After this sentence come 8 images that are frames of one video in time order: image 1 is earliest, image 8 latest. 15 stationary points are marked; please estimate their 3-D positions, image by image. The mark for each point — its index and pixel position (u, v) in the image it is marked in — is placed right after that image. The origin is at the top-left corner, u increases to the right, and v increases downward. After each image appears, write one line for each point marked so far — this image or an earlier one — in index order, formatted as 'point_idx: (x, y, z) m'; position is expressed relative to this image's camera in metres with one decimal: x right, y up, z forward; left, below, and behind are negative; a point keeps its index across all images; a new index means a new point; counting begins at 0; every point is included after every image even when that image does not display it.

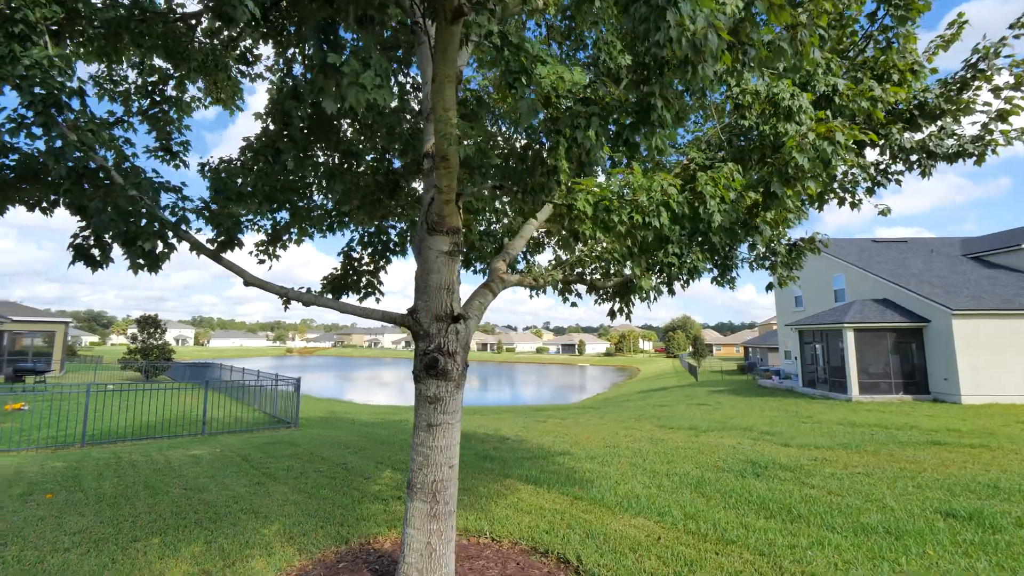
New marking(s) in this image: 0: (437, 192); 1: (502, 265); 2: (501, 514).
0: (-0.5, +0.6, +3.0) m
1: (-0.1, +0.2, +4.0) m
2: (-0.2, -2.6, +5.4) m
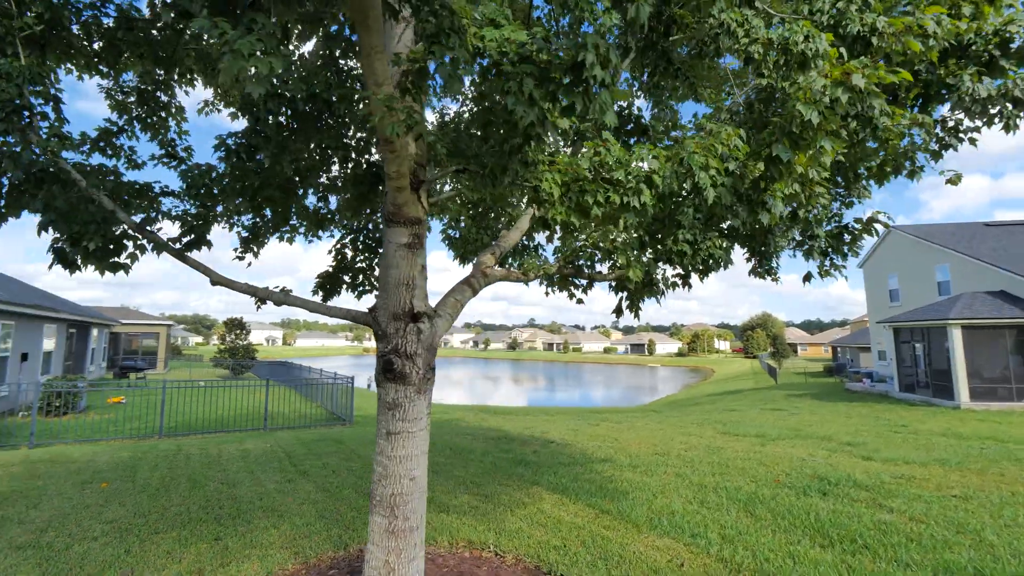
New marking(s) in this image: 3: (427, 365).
0: (-0.7, +0.6, +2.8) m
1: (-0.2, +0.2, +3.6) m
2: (0.0, -2.6, +5.1) m
3: (-0.5, -0.5, +2.9) m
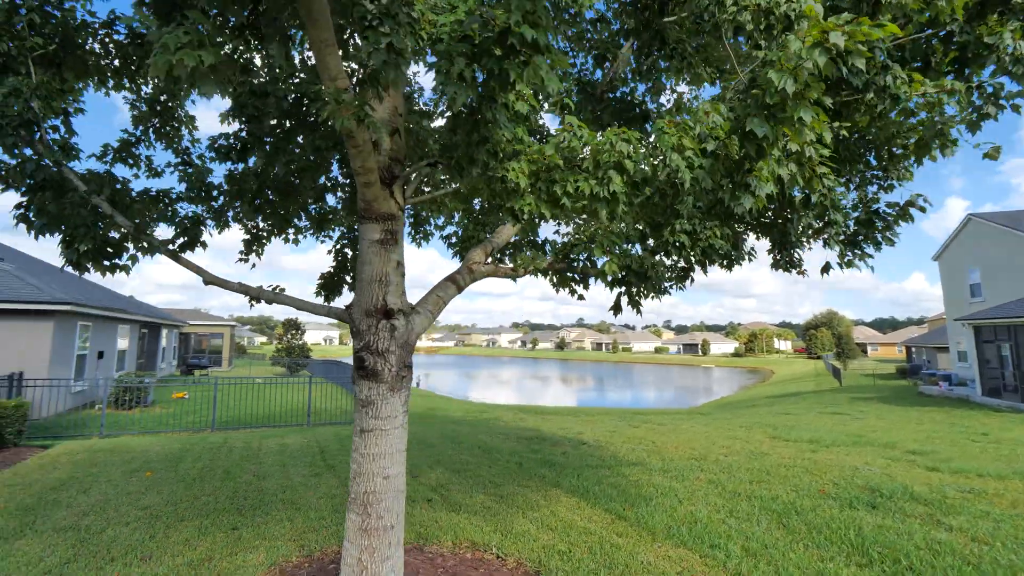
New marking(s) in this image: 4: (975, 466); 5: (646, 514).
0: (-0.9, +0.7, +2.8) m
1: (-0.3, +0.3, +3.6) m
2: (+0.1, -2.5, +5.0) m
3: (-0.7, -0.5, +2.9) m
4: (+8.9, -3.4, +9.0) m
5: (+1.6, -2.7, +5.6) m
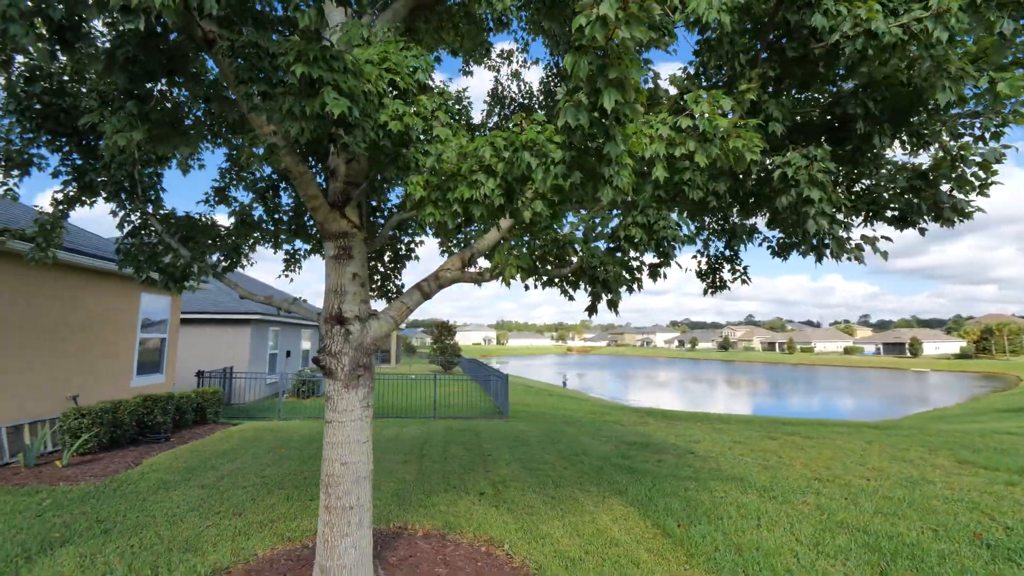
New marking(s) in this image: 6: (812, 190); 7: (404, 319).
0: (-1.4, +0.6, +3.2) m
1: (-0.5, +0.2, +3.7) m
2: (+0.4, -2.6, +5.0) m
3: (-1.1, -0.5, +3.3) m
4: (+10.1, -3.1, +6.0) m
5: (+2.0, -2.7, +5.1) m
6: (+1.7, +0.5, +2.6) m
7: (-0.8, -0.2, +3.5) m
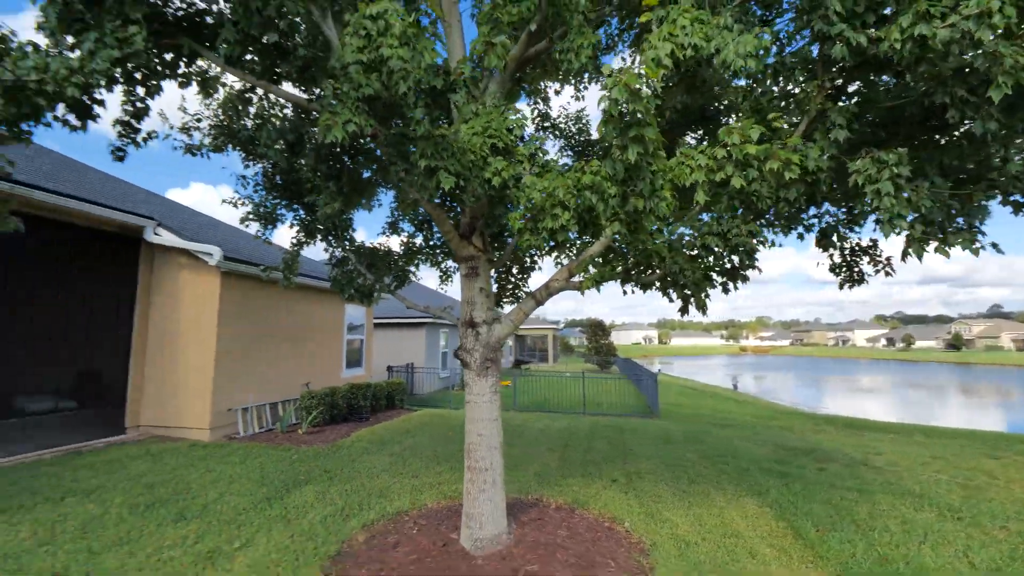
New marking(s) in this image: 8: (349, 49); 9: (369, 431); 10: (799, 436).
0: (-0.6, +0.5, +4.2) m
1: (+0.4, +0.1, +4.4) m
2: (+1.8, -2.6, +5.3) m
3: (-0.3, -0.6, +4.2) m
4: (+11.3, -2.7, +3.0) m
5: (+3.4, -2.6, +4.9) m
6: (+2.1, +0.5, +2.6) m
7: (+0.1, -0.3, +4.3) m
8: (-1.1, +1.6, +3.1) m
9: (-2.9, -3.0, +9.7) m
10: (+7.7, -4.0, +12.7) m
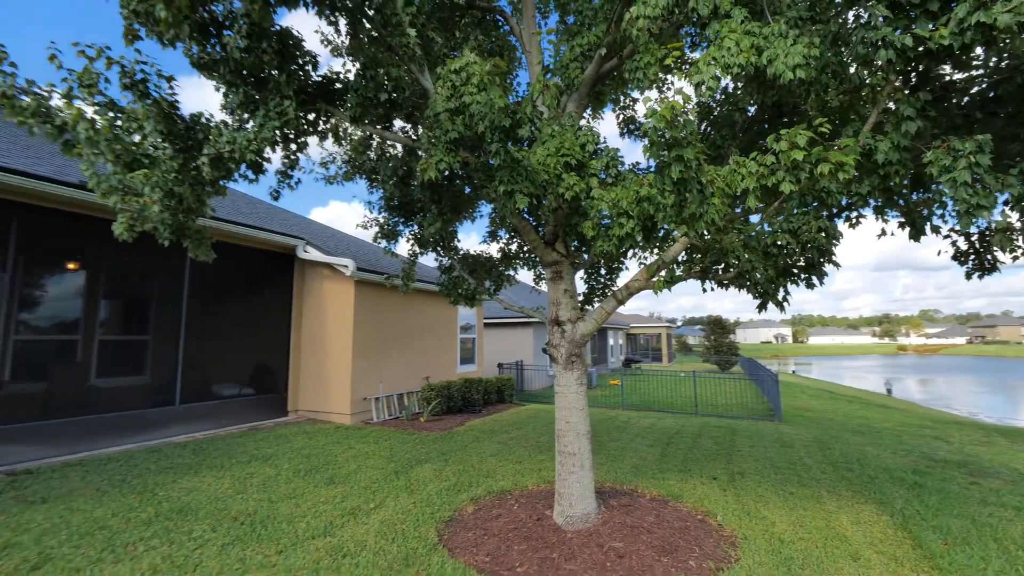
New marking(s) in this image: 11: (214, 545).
0: (+0.2, +0.4, +4.7) m
1: (+1.3, +0.2, +4.7) m
2: (+2.8, -2.5, +5.2) m
3: (+0.6, -0.6, +4.6) m
4: (+11.6, -2.3, +0.8) m
5: (+4.3, -2.5, +4.4) m
6: (+2.4, +0.6, +2.6) m
7: (+0.9, -0.3, +4.6) m
8: (-0.6, +1.5, +3.8) m
9: (-0.7, -3.0, +10.6) m
10: (+10.4, -3.7, +11.0) m
11: (-2.7, -2.3, +4.2) m
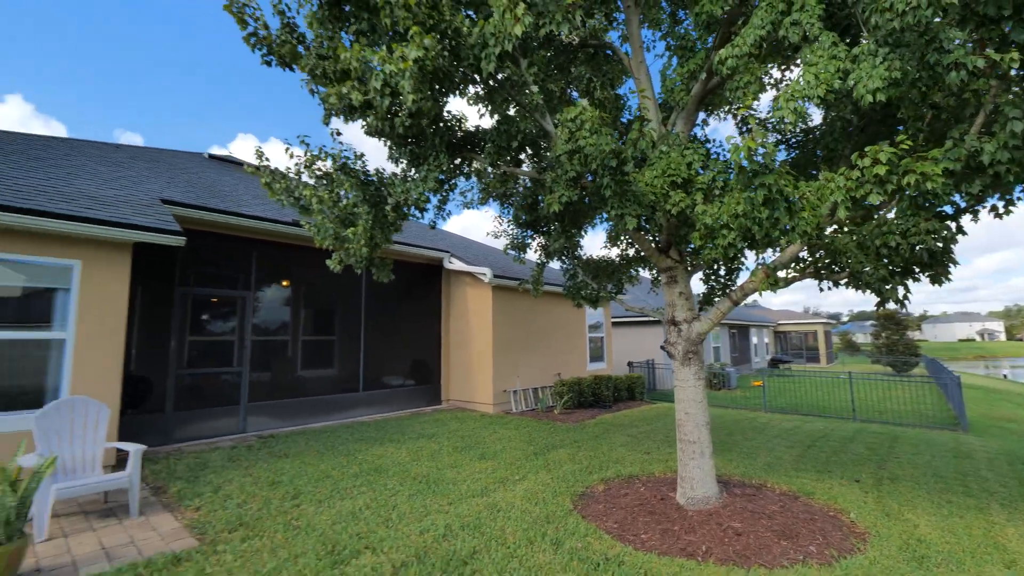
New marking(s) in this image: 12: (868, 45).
0: (+1.5, +0.4, +5.3) m
1: (+2.6, +0.2, +4.9) m
2: (+4.3, -2.5, +5.0) m
3: (+1.9, -0.7, +5.0) m
4: (+11.6, -2.0, -1.6) m
5: (+5.5, -2.4, +3.9) m
6: (+3.1, +0.6, +2.6) m
7: (+2.2, -0.3, +5.0) m
8: (+0.5, +1.4, +4.6) m
9: (+2.4, -3.0, +11.2) m
10: (+13.2, -3.4, +8.6) m
11: (-1.3, -2.4, +5.6) m
12: (+2.4, +1.7, +3.2) m
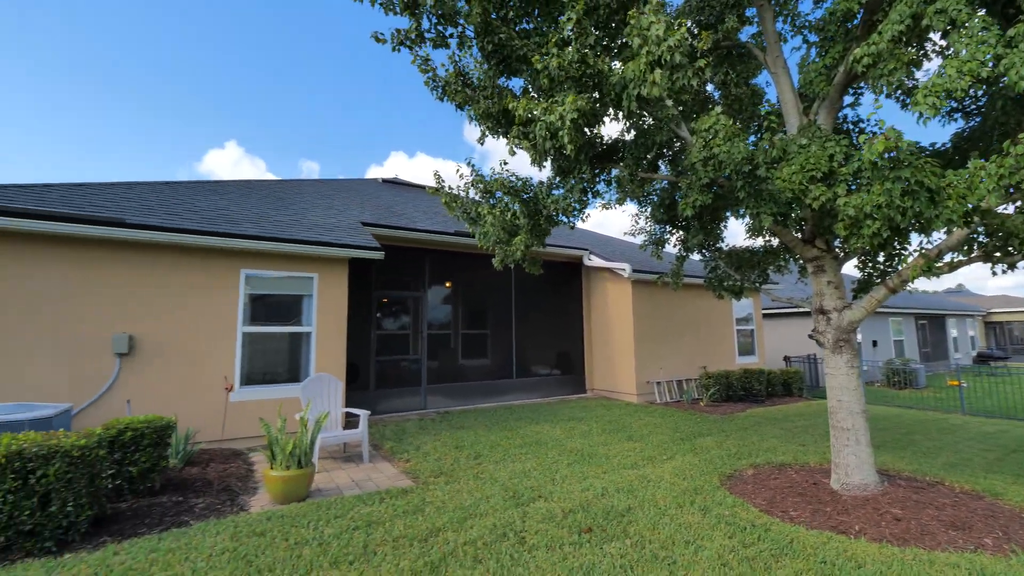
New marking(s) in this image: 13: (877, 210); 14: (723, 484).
0: (+3.2, +0.5, +5.4) m
1: (+4.1, +0.3, +4.8) m
2: (+5.9, -2.3, +4.4) m
3: (+3.5, -0.5, +5.1) m
4: (+11.0, -1.7, -4.0) m
5: (+6.7, -2.2, +3.0) m
6: (+4.0, +0.7, +2.4) m
7: (+3.8, -0.2, +5.0) m
8: (+2.0, +1.5, +5.0) m
9: (+5.8, -2.8, +10.8) m
10: (+15.5, -2.8, +5.3) m
11: (+0.7, -2.4, +6.5) m
12: (+3.5, +1.8, +3.1) m
13: (+3.0, +0.7, +3.8) m
14: (+2.5, -2.3, +5.6) m
